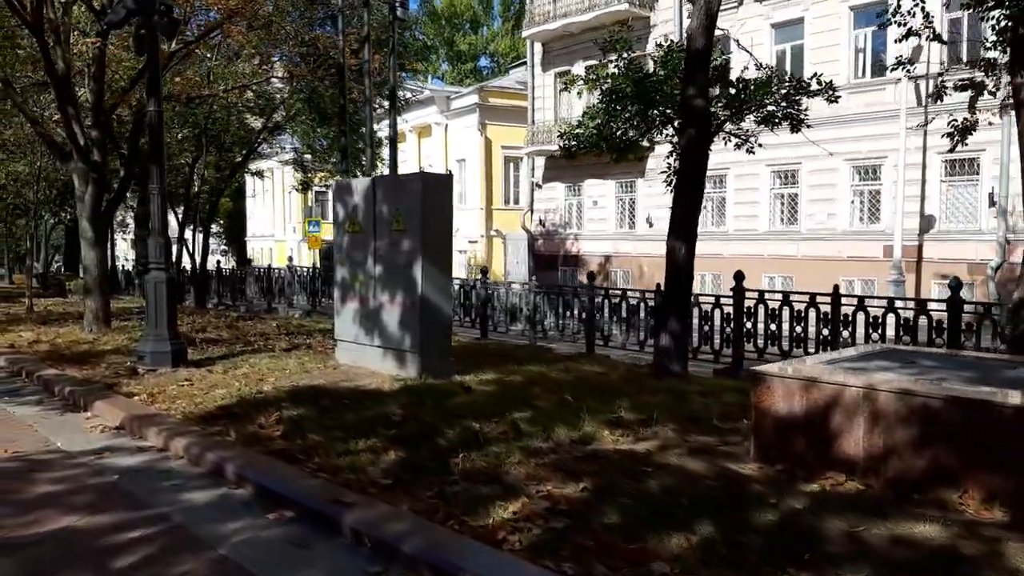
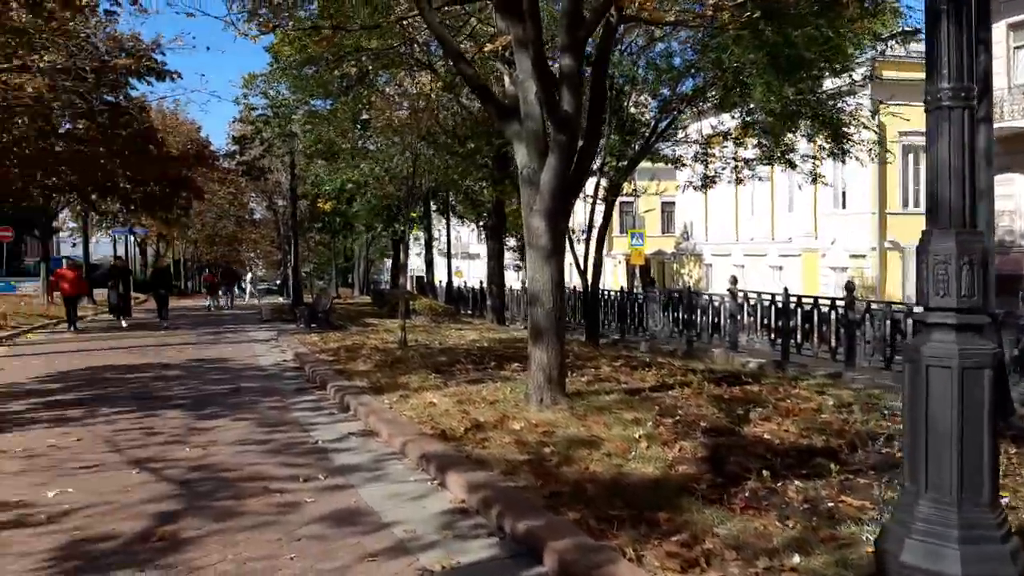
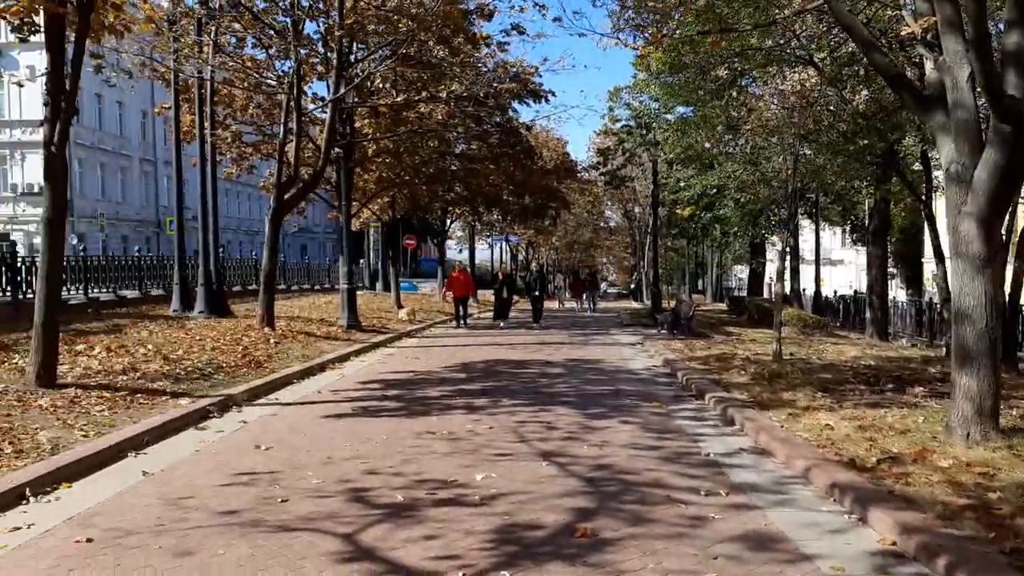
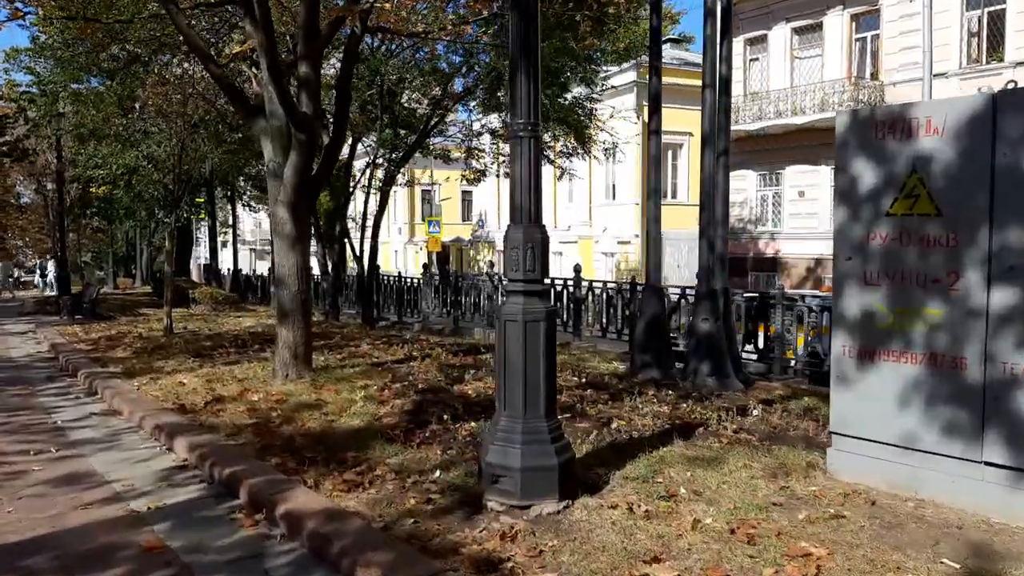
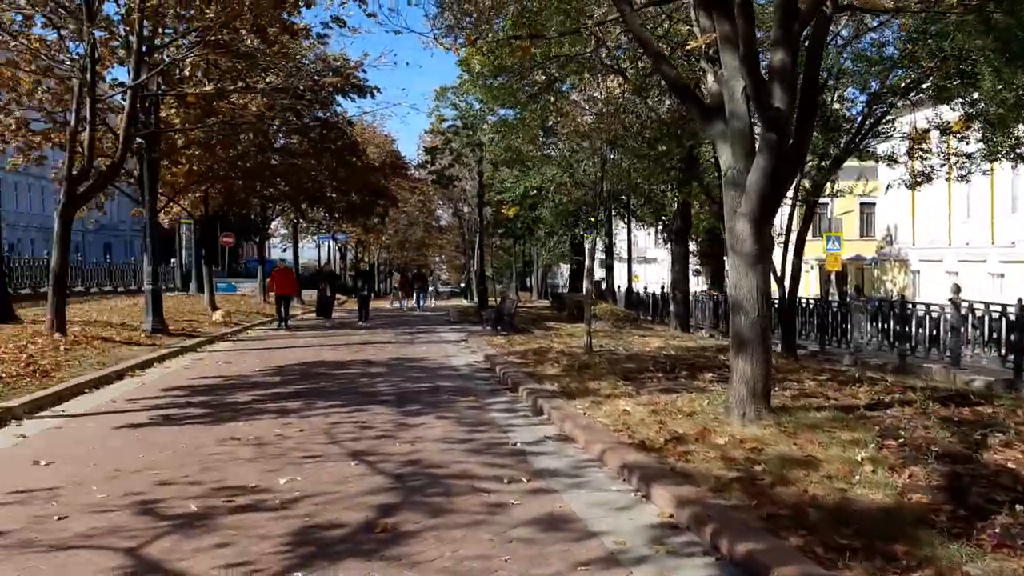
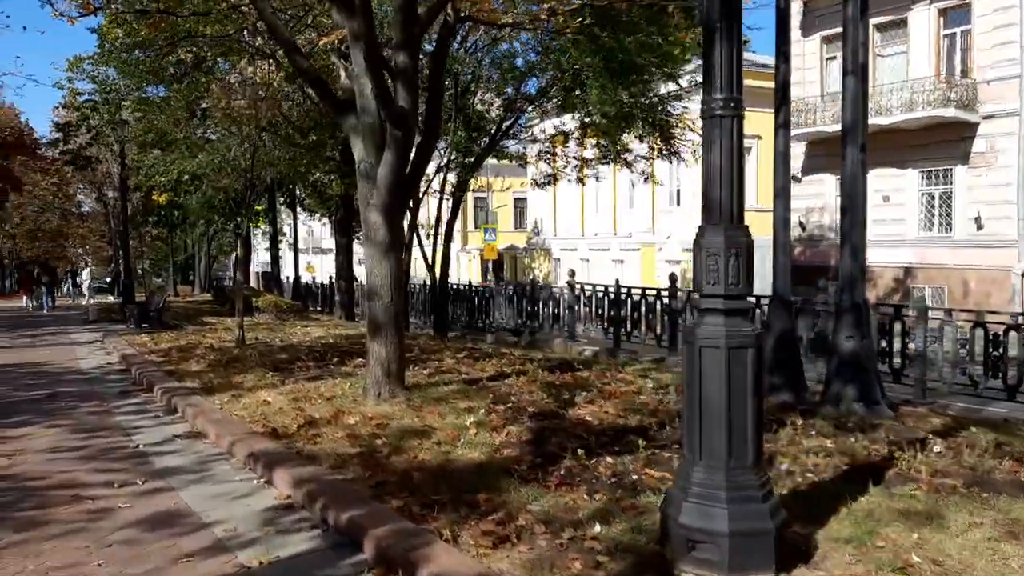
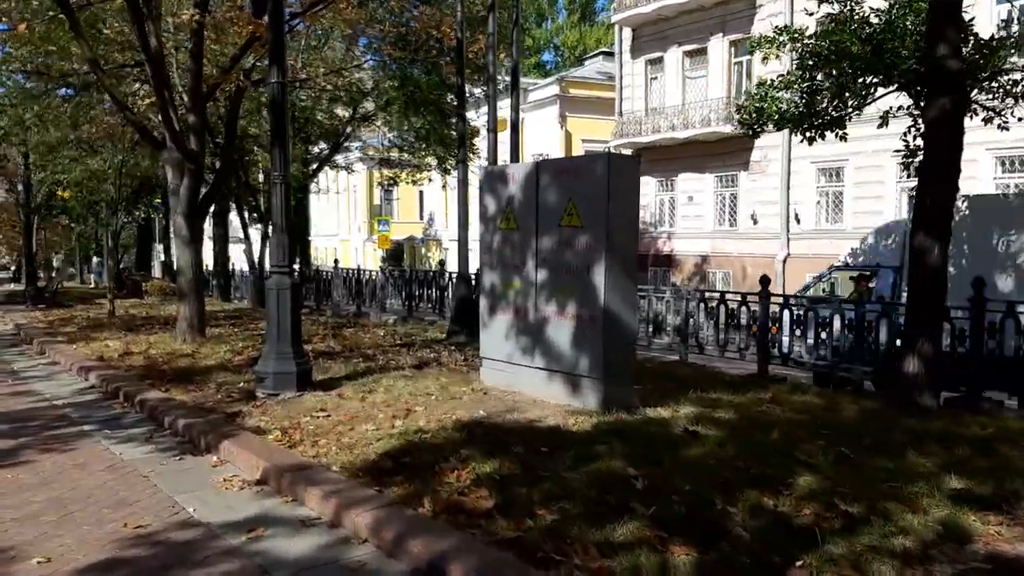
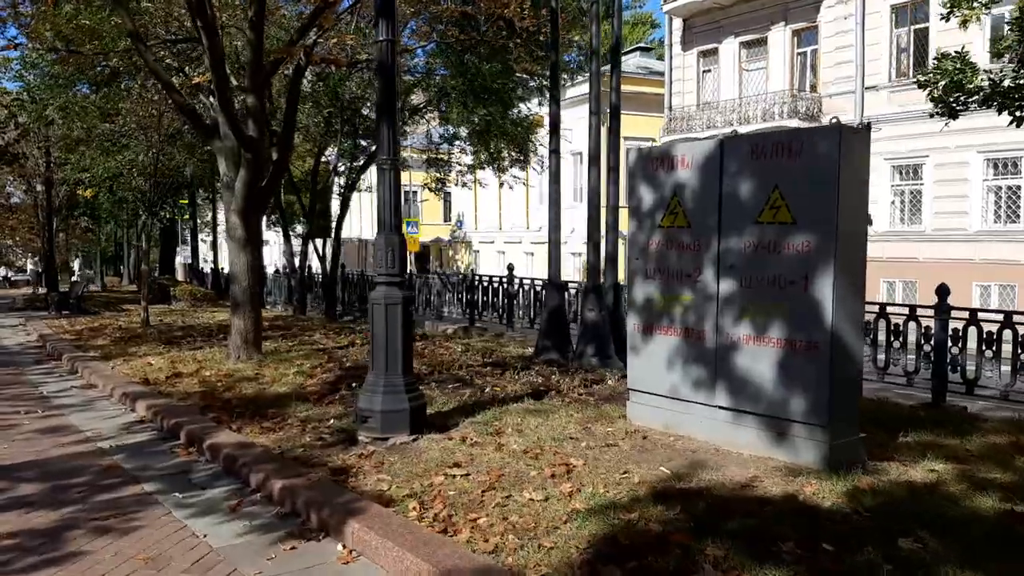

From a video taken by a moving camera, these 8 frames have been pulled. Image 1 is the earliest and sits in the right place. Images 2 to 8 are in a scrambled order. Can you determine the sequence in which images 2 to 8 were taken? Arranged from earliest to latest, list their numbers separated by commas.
7, 8, 4, 6, 2, 5, 3
